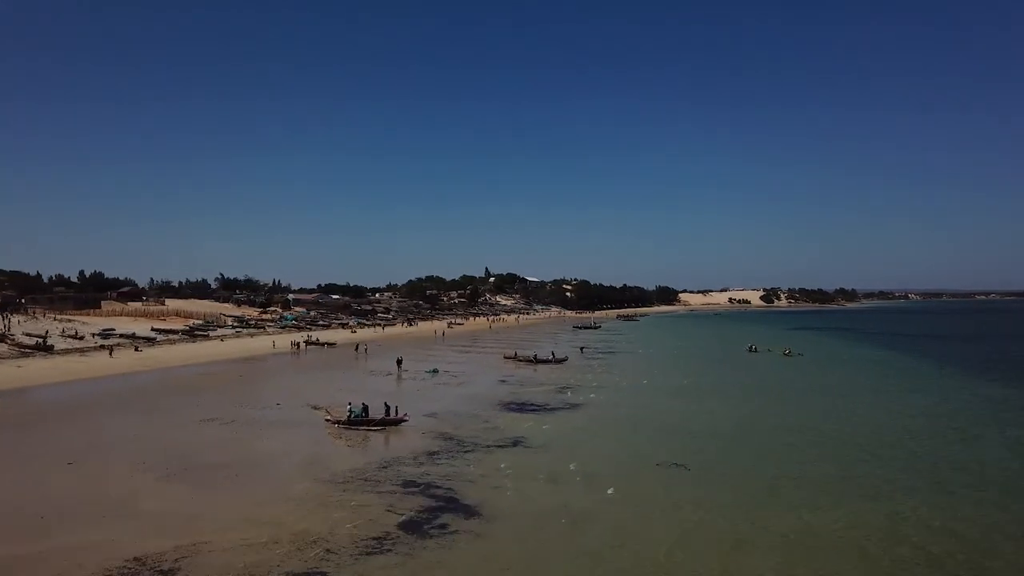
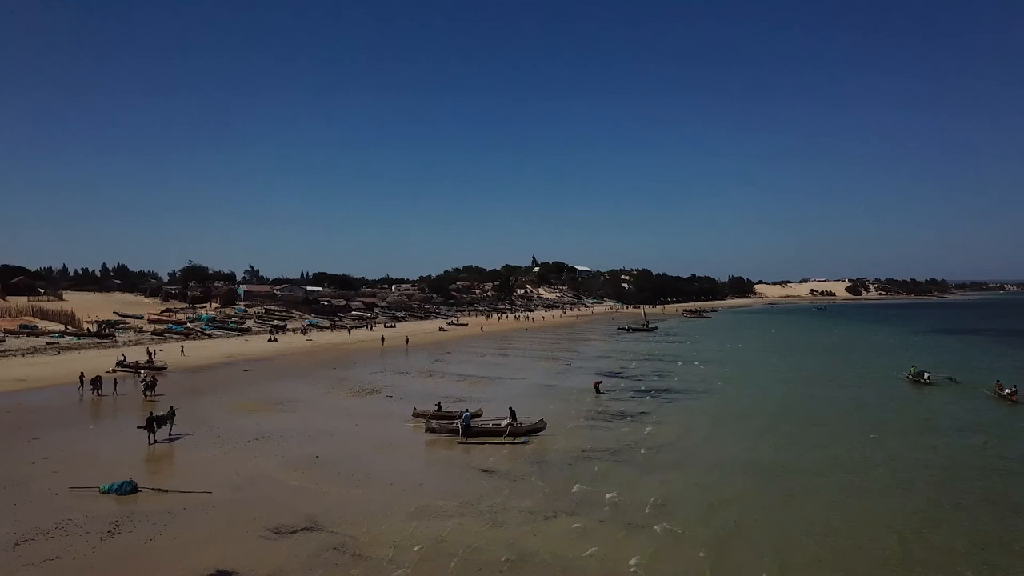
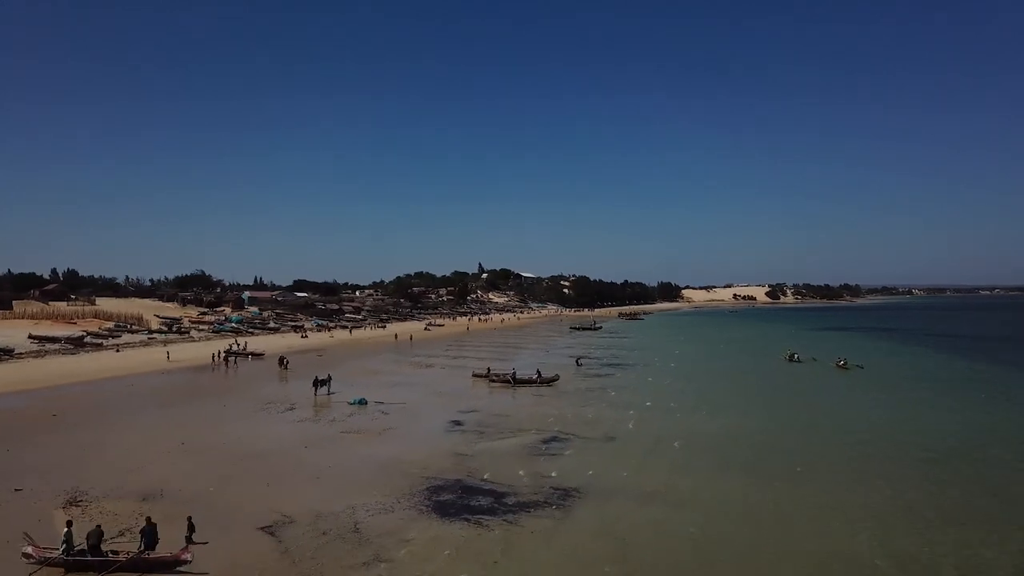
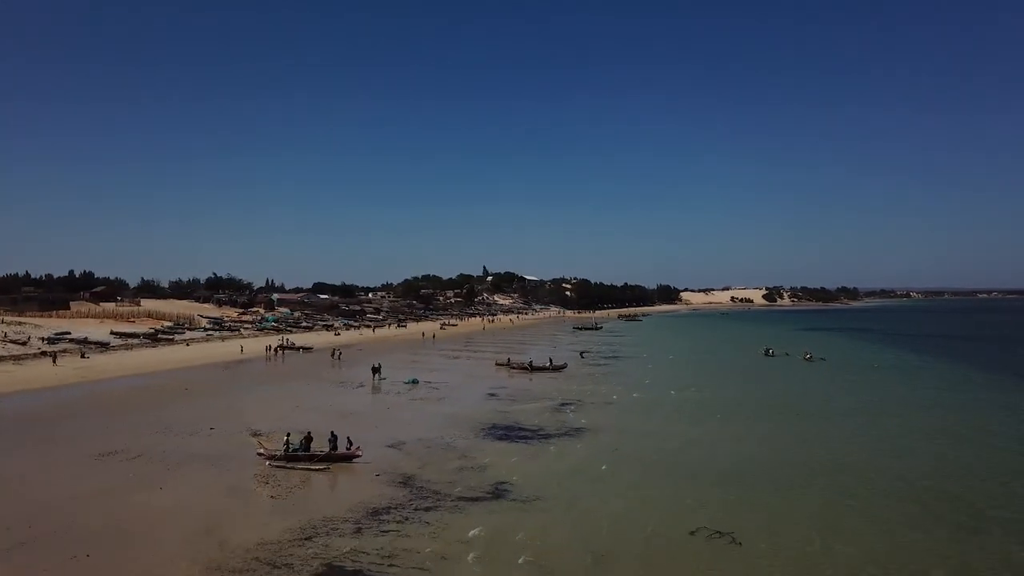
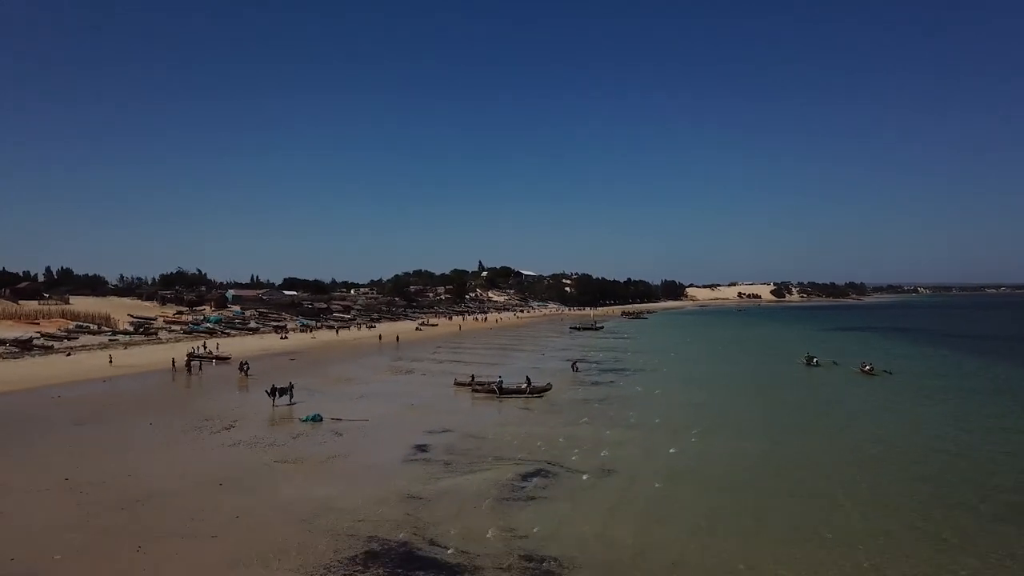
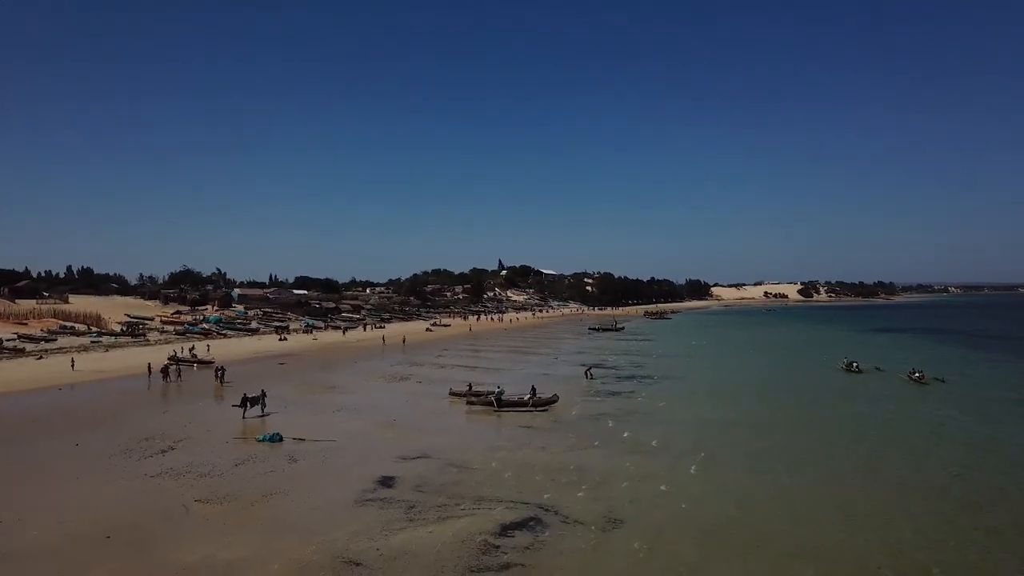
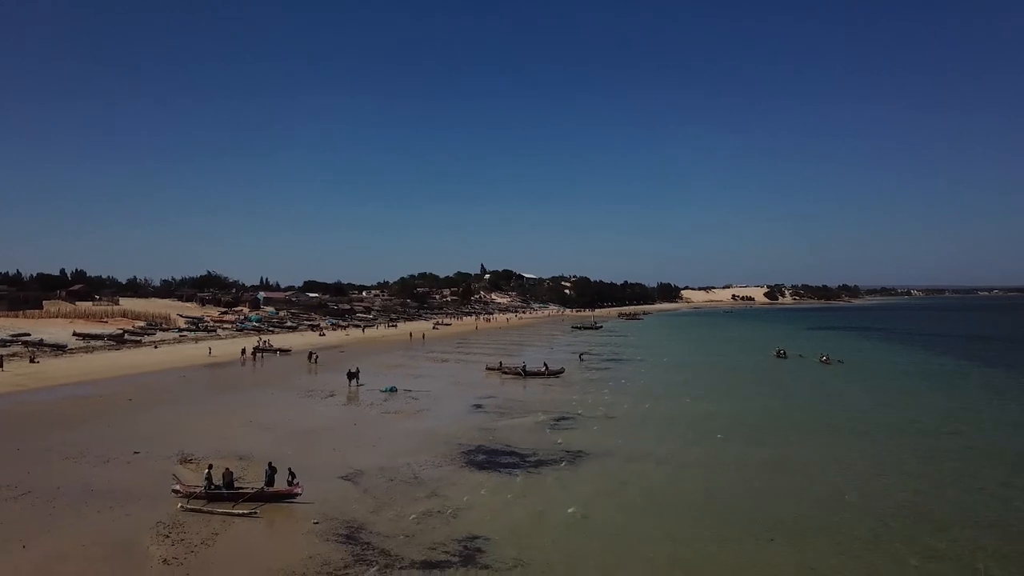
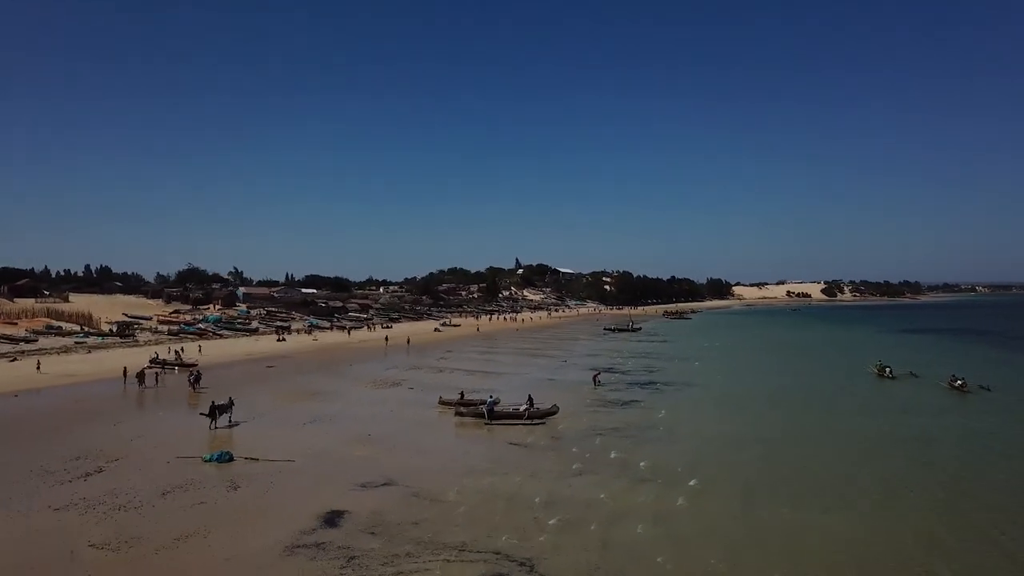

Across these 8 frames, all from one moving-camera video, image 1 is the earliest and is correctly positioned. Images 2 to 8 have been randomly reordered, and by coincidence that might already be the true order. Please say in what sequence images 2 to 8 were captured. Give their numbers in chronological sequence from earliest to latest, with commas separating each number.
4, 7, 3, 5, 6, 8, 2
